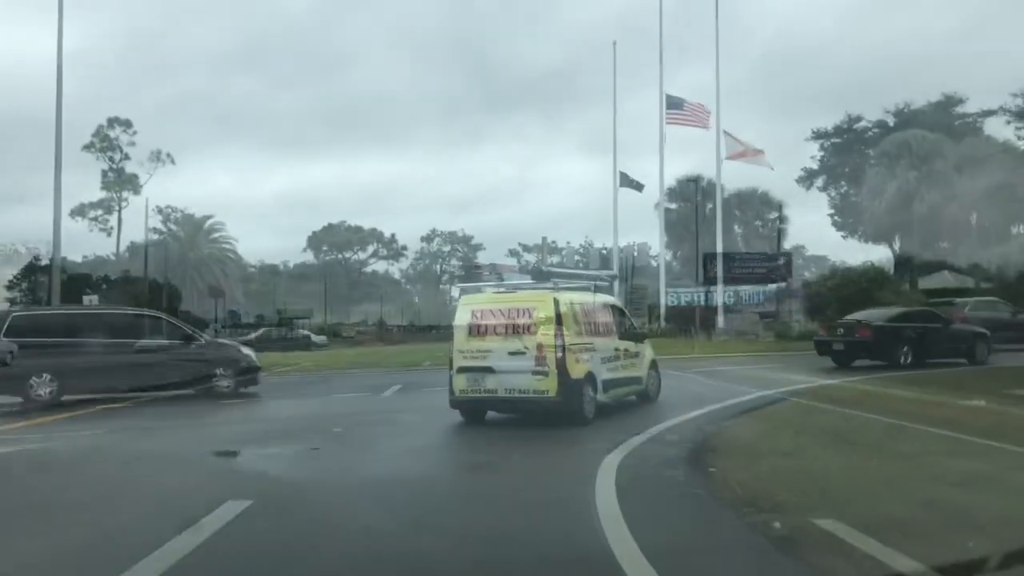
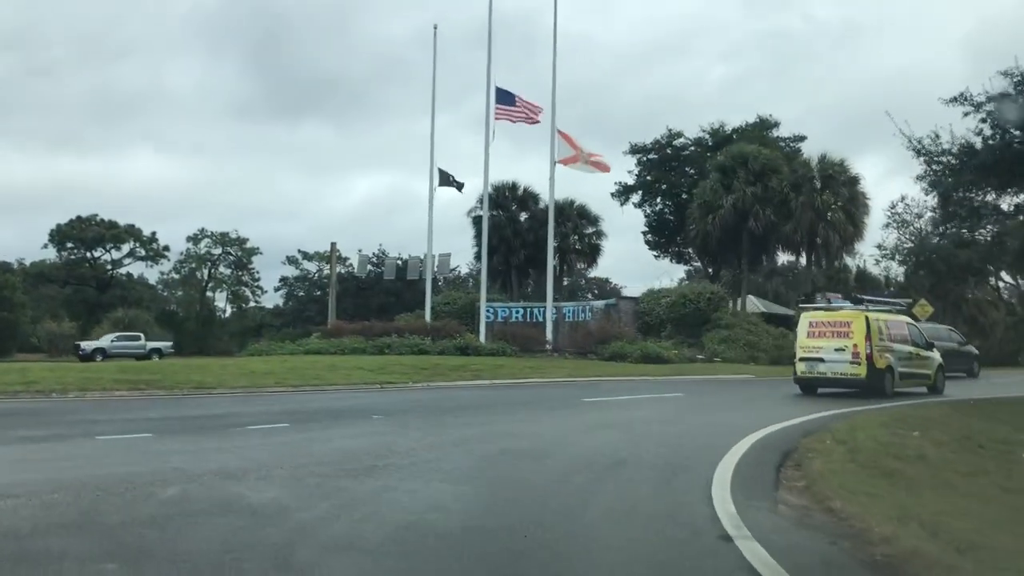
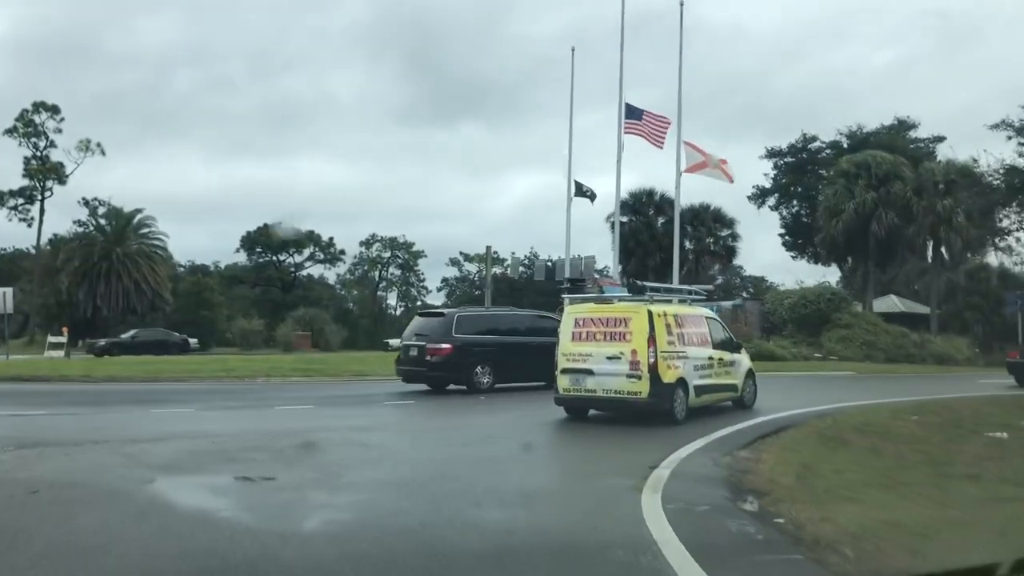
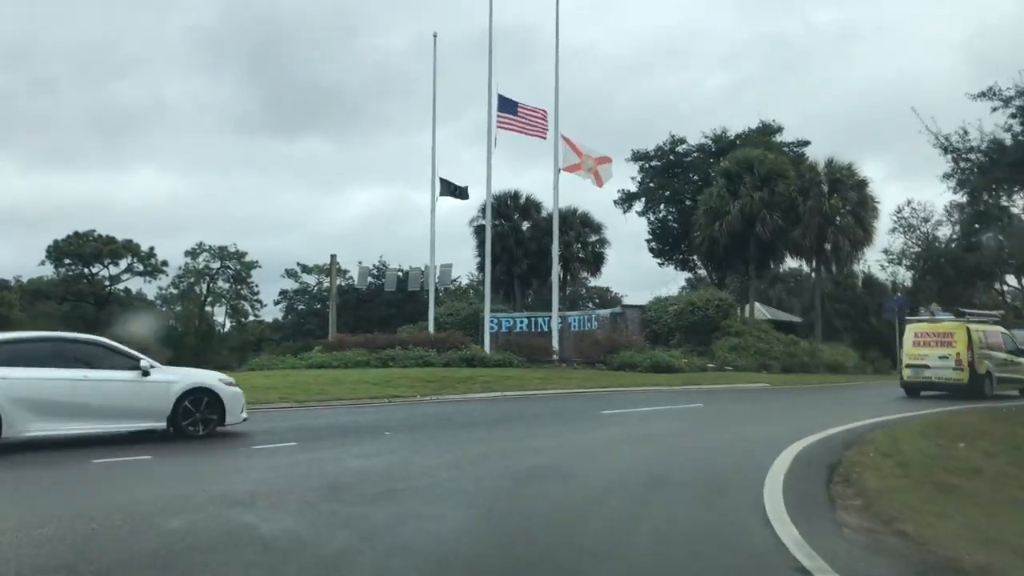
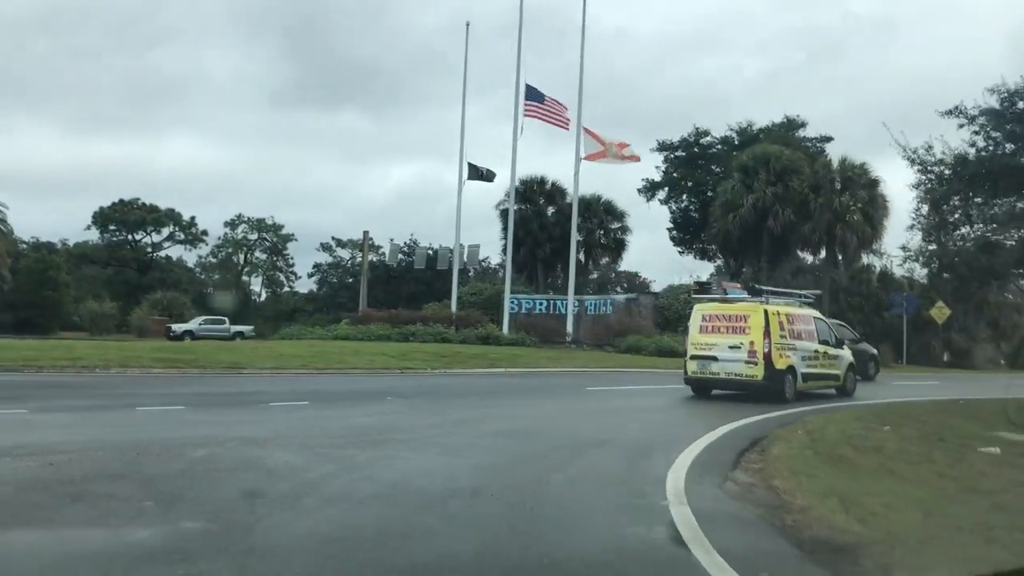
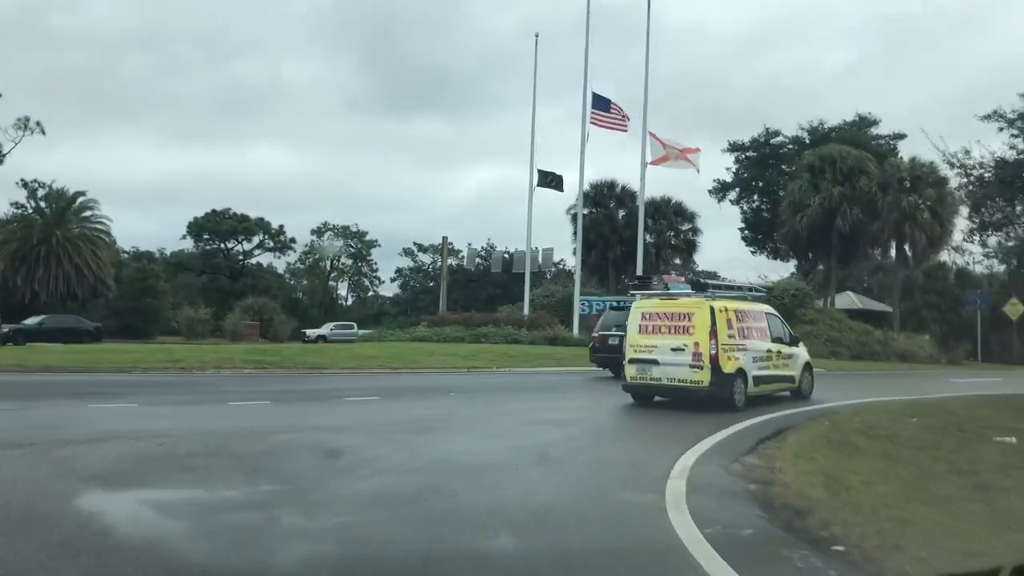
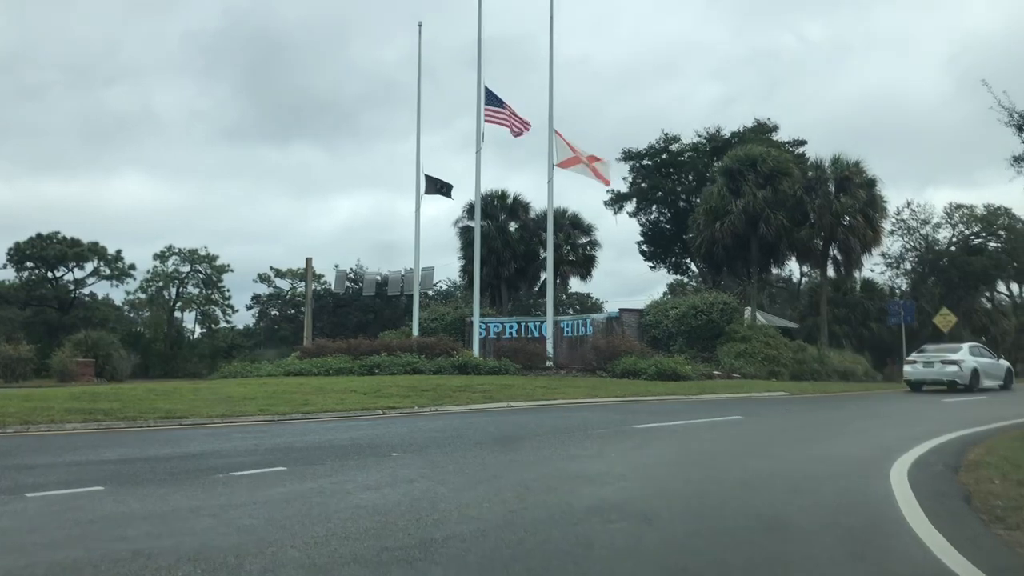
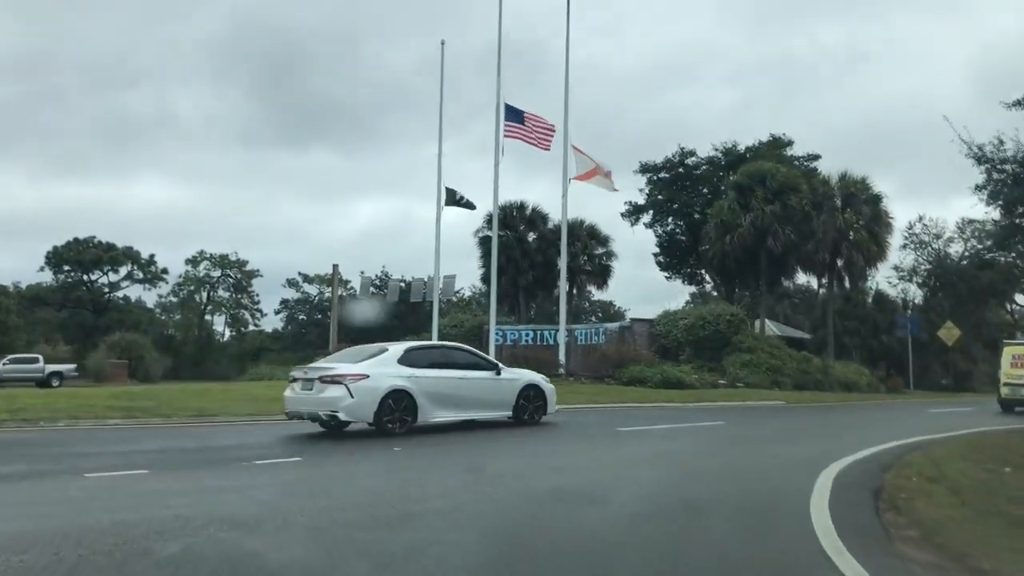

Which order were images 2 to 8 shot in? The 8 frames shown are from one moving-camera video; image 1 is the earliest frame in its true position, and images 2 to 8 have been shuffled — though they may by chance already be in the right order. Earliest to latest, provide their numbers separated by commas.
3, 6, 5, 2, 4, 8, 7
